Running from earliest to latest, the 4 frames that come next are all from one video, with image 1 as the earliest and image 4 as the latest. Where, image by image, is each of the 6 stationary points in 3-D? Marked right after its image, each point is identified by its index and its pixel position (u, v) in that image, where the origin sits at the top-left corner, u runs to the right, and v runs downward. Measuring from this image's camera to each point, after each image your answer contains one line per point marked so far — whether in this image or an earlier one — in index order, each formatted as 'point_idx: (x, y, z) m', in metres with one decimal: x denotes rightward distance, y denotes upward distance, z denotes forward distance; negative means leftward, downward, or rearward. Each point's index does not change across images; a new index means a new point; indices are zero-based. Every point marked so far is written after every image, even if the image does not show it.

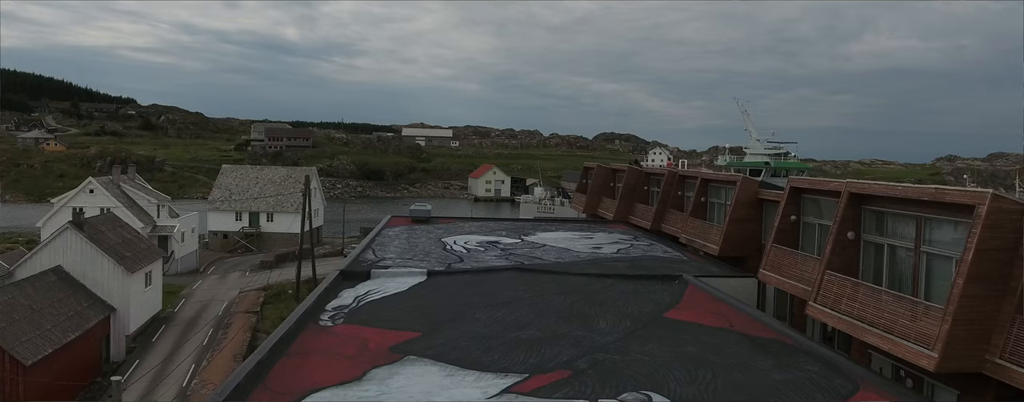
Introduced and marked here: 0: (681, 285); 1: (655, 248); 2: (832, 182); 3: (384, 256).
0: (+3.8, -1.9, +13.1) m
1: (+4.5, -1.5, +18.2) m
2: (+6.7, +0.4, +12.2) m
3: (-3.3, -1.5, +15.1) m
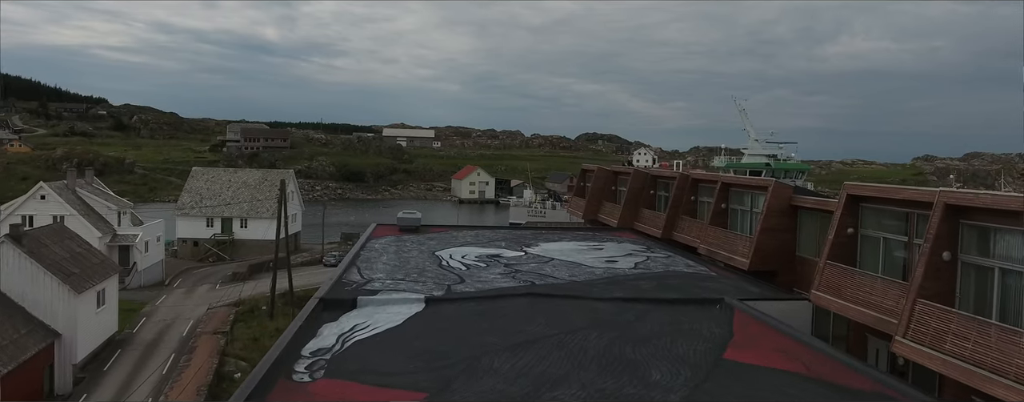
0: (+4.1, -2.1, +11.1) m
1: (+4.6, -1.7, +16.3) m
2: (+7.0, +0.2, +10.3) m
3: (-3.1, -1.7, +12.9) m
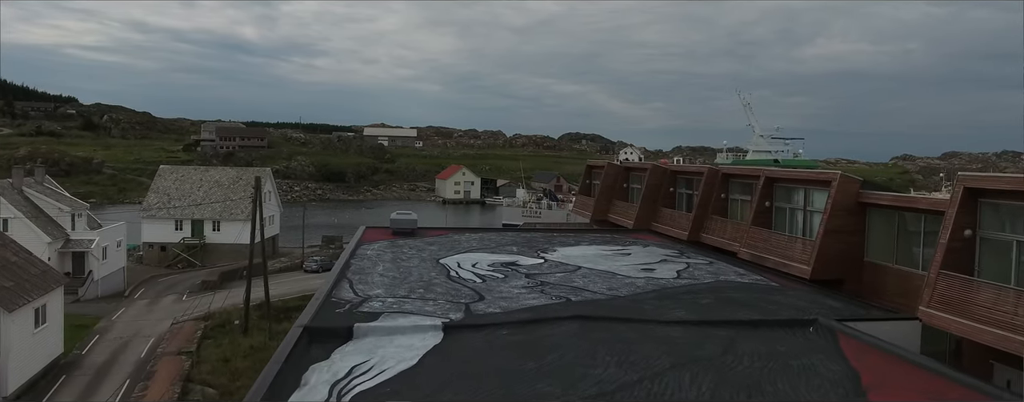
0: (+4.7, -2.0, +8.7) m
1: (+5.0, -1.6, +14.0) m
2: (+7.7, +0.3, +8.1) m
3: (-2.6, -1.7, +10.3) m
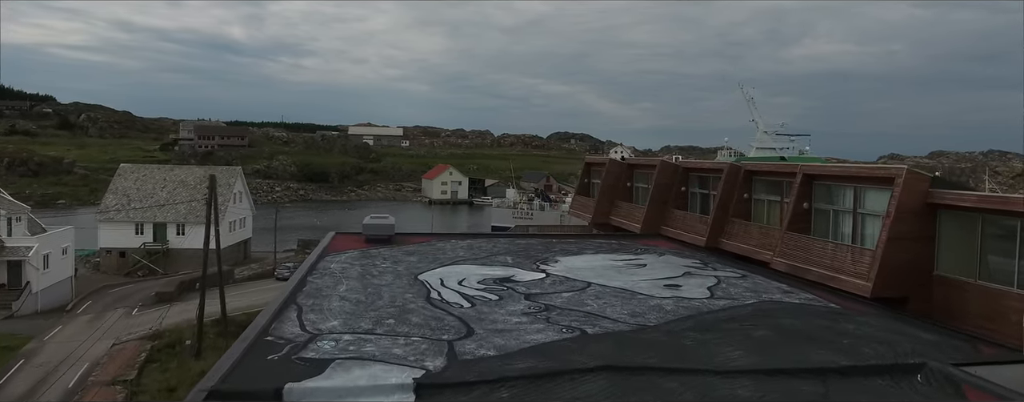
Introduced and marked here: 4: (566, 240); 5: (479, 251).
0: (+4.7, -2.1, +6.3) m
1: (+4.9, -1.7, +11.6) m
2: (+7.7, +0.3, +5.7) m
3: (-2.6, -1.7, +7.8) m
4: (+1.6, -1.2, +17.7) m
5: (-0.8, -1.2, +14.6) m
